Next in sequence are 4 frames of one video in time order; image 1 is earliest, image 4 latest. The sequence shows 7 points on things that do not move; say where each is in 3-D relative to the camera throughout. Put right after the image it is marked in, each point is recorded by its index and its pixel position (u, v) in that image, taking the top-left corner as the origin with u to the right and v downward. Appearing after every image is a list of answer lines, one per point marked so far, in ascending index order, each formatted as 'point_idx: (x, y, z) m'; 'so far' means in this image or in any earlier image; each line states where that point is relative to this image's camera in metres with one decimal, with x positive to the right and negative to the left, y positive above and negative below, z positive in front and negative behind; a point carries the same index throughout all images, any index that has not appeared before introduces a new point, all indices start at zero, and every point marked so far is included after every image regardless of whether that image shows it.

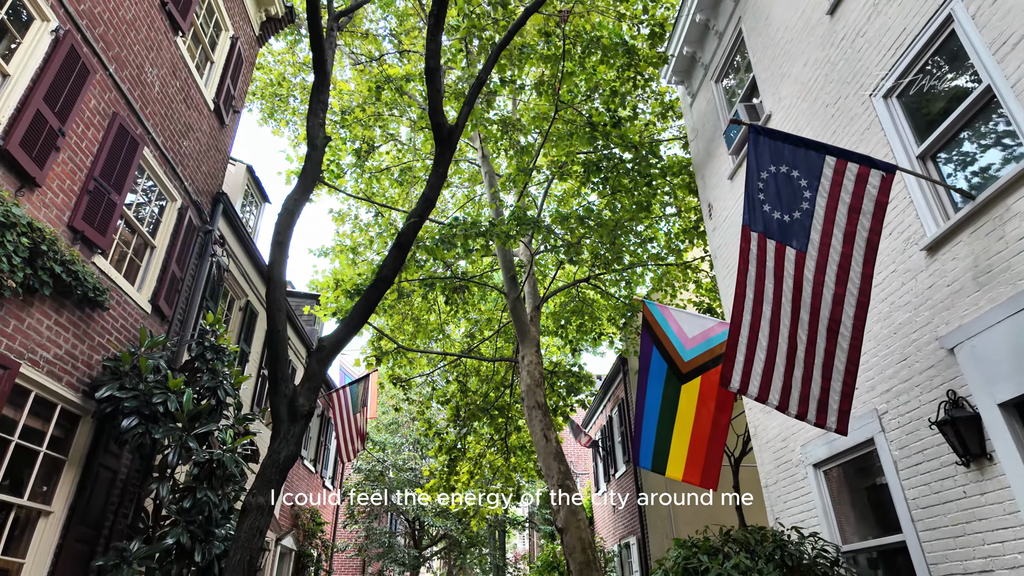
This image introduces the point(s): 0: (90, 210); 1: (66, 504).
0: (-3.5, +0.7, +5.0) m
1: (-3.6, -1.7, +4.8) m
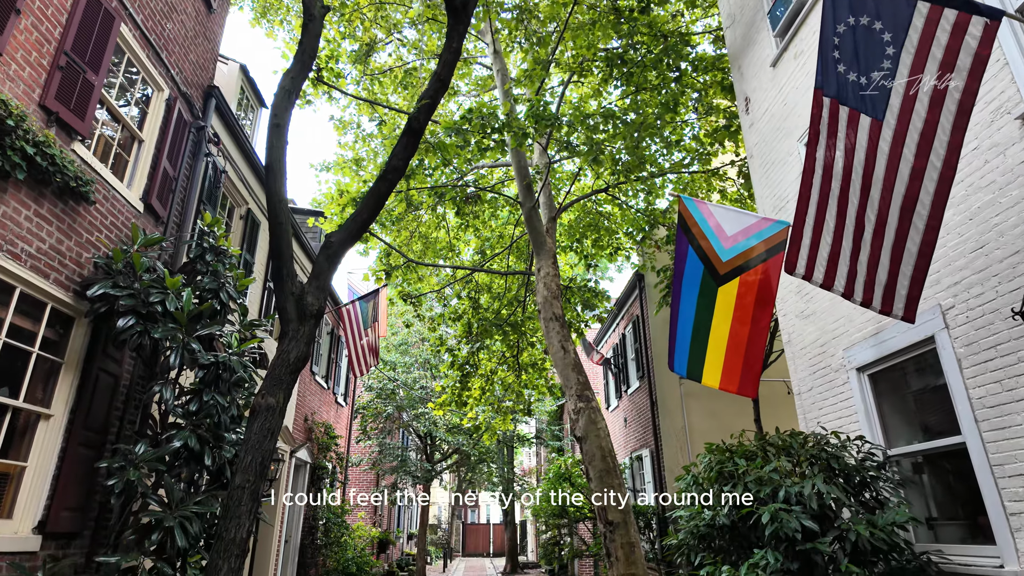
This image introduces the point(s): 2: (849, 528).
0: (-3.4, +1.5, +4.5) m
1: (-3.4, -0.9, +4.5) m
2: (+2.1, -1.5, +3.8) m
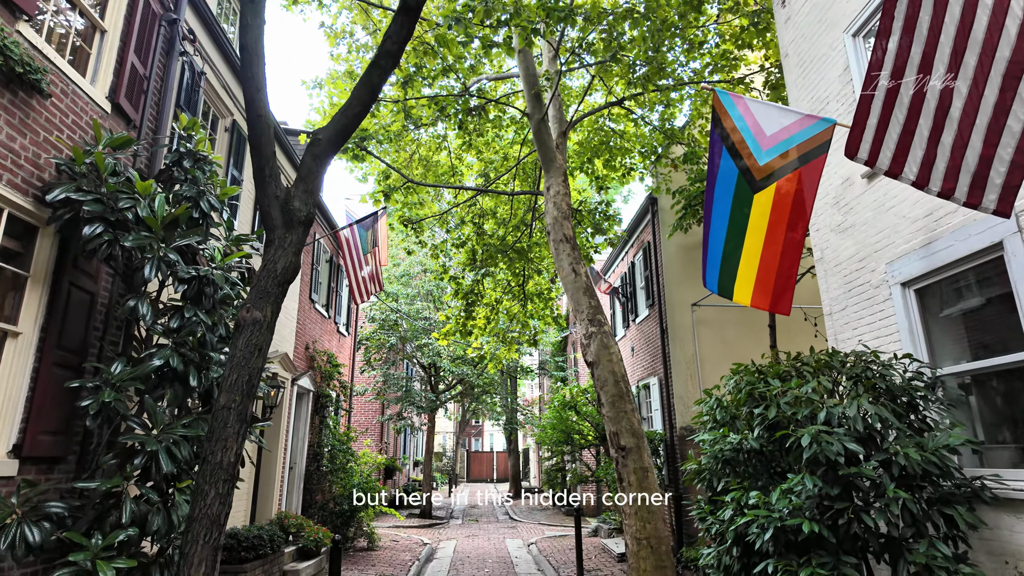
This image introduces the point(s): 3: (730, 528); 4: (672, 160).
0: (-3.3, +2.1, +3.8) m
1: (-3.3, -0.3, +4.1) m
2: (+2.2, -0.9, +3.4) m
3: (+1.6, -1.7, +4.2) m
4: (+2.6, +2.1, +9.8) m
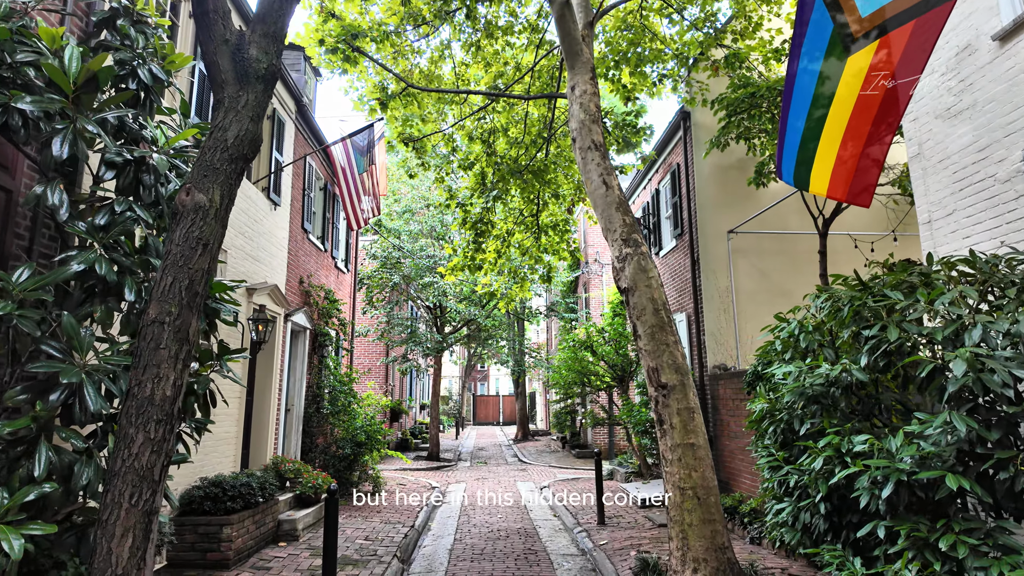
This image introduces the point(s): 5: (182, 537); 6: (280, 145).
0: (-3.1, +2.7, +2.6) m
1: (-3.1, +0.3, +3.1) m
2: (+2.4, -0.4, +2.5) m
3: (+1.7, -1.1, +3.3) m
4: (+2.8, +3.2, +8.5) m
5: (-3.1, -2.4, +5.7) m
6: (-3.4, +2.1, +8.7) m
